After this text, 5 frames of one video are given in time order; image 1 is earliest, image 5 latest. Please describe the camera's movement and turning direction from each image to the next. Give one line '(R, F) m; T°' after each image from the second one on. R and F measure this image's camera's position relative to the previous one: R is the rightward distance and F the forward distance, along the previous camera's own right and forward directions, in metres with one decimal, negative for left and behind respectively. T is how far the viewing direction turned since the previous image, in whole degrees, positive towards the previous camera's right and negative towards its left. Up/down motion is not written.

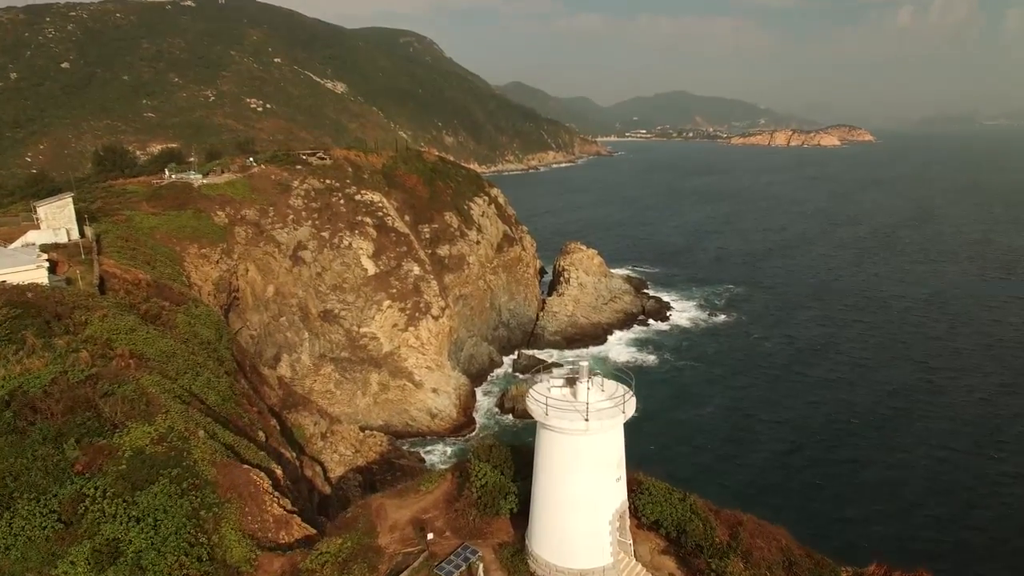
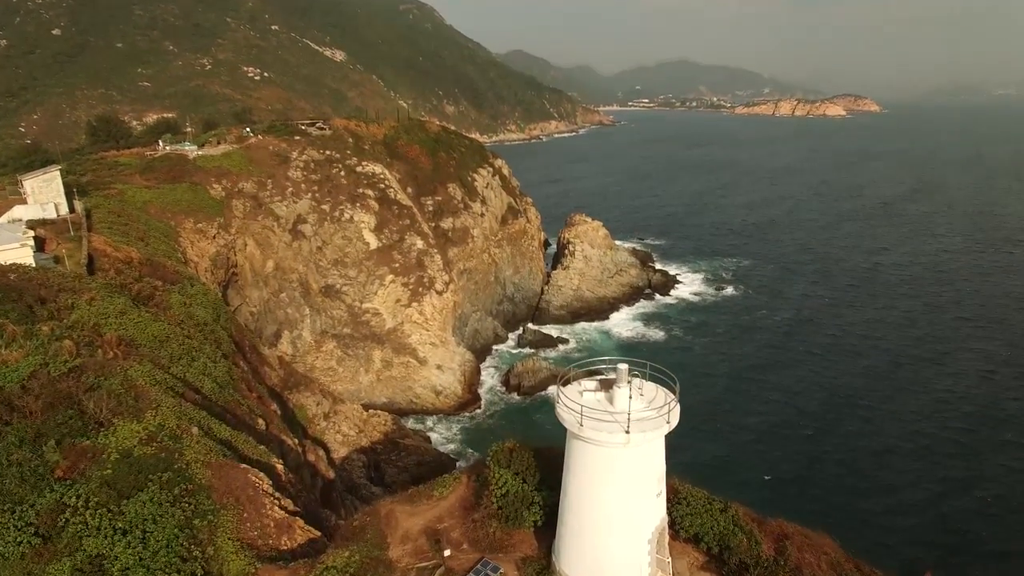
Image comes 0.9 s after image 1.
(-0.4, +1.3) m; 0°
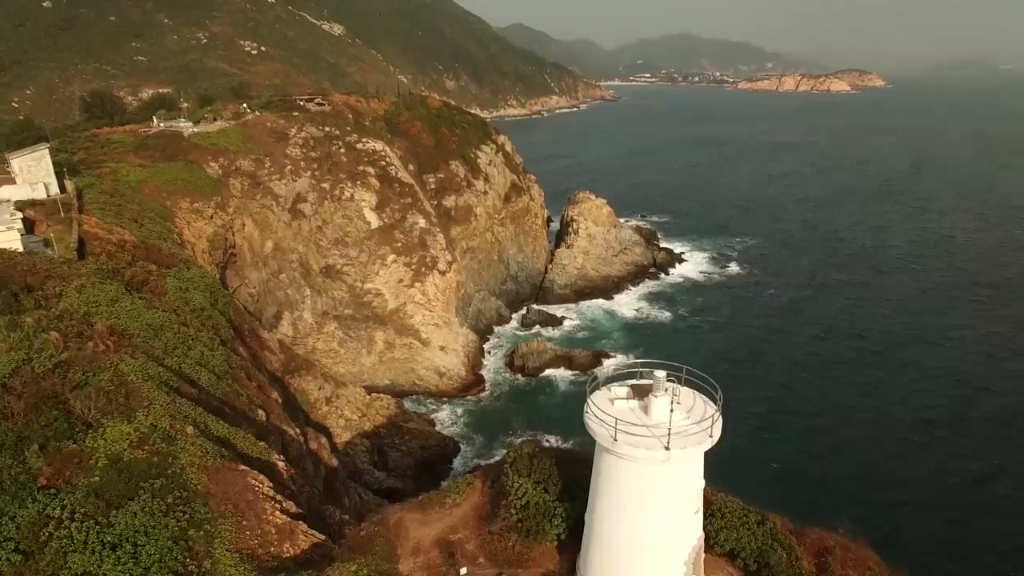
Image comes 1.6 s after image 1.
(-0.3, +1.0) m; 0°
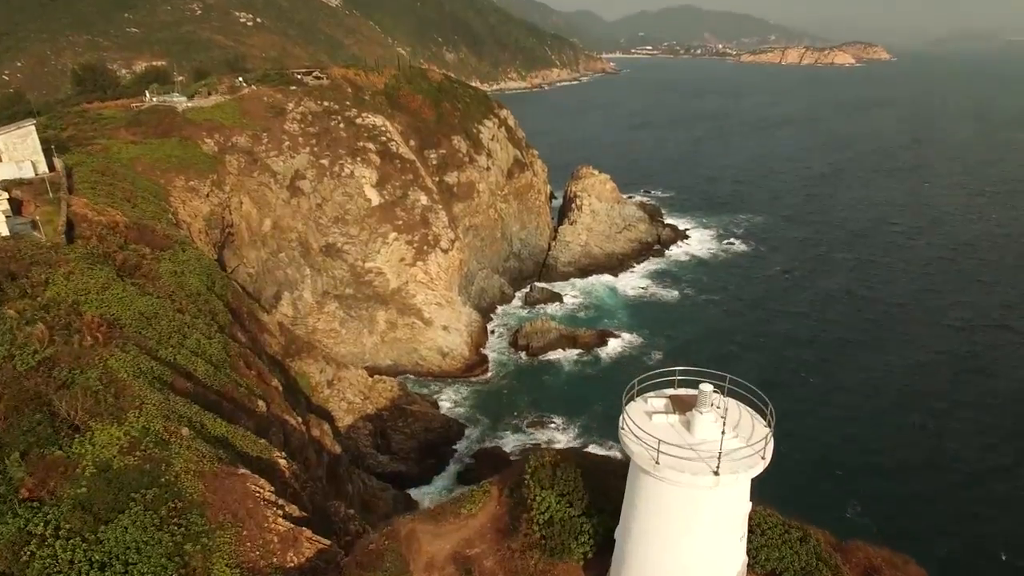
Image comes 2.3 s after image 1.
(-0.3, +1.0) m; 0°
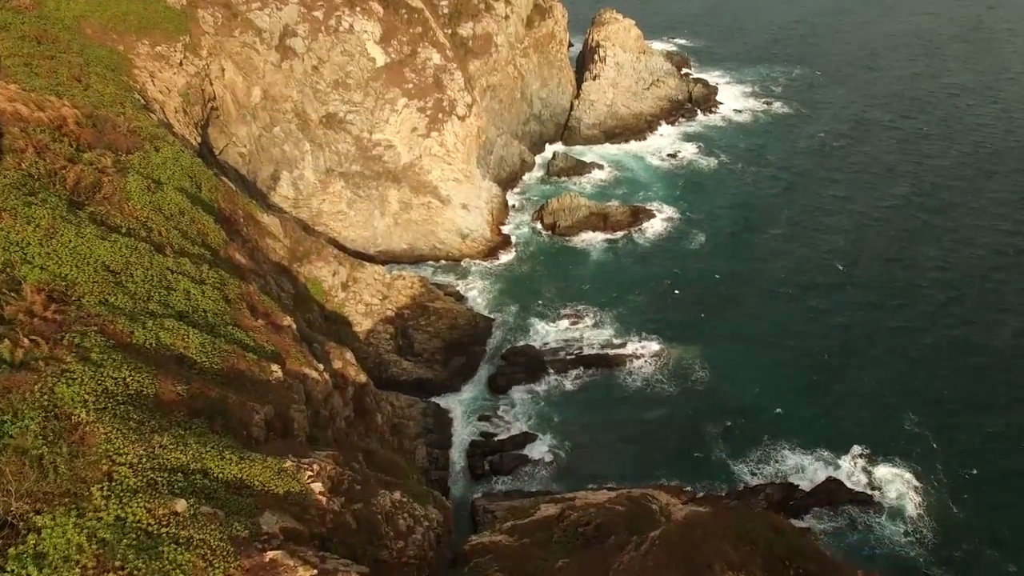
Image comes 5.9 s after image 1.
(-2.0, +4.9) m; 0°
